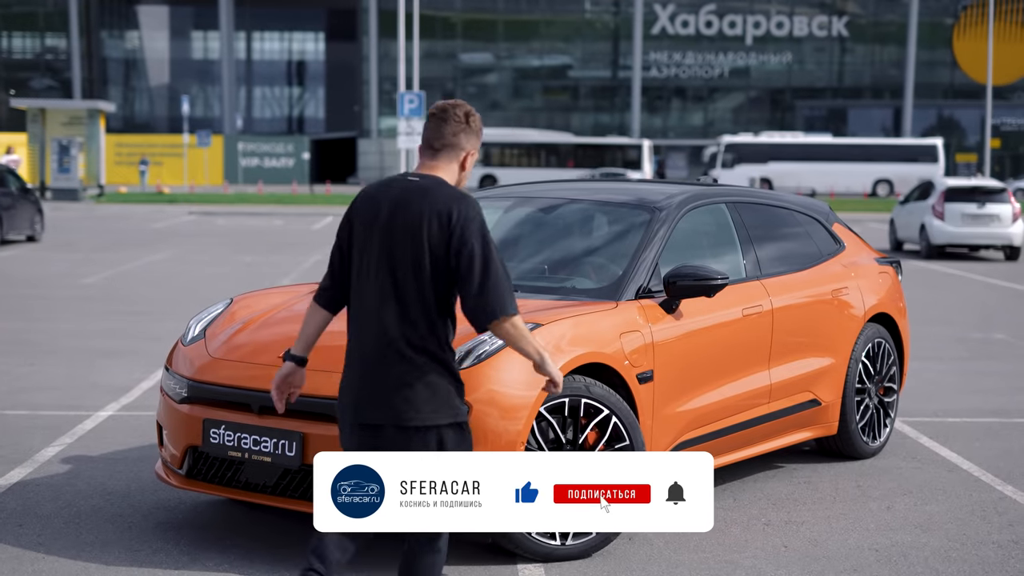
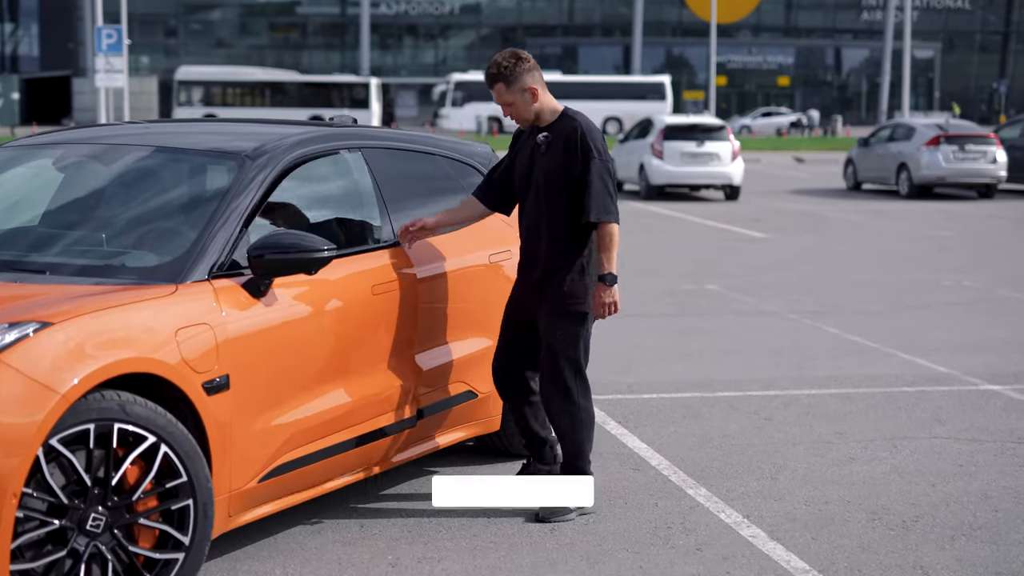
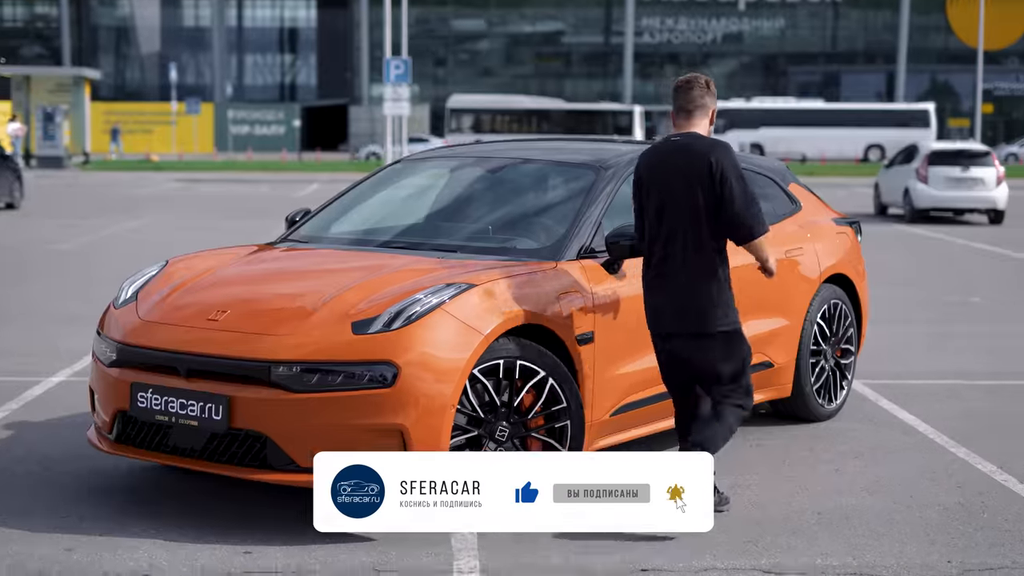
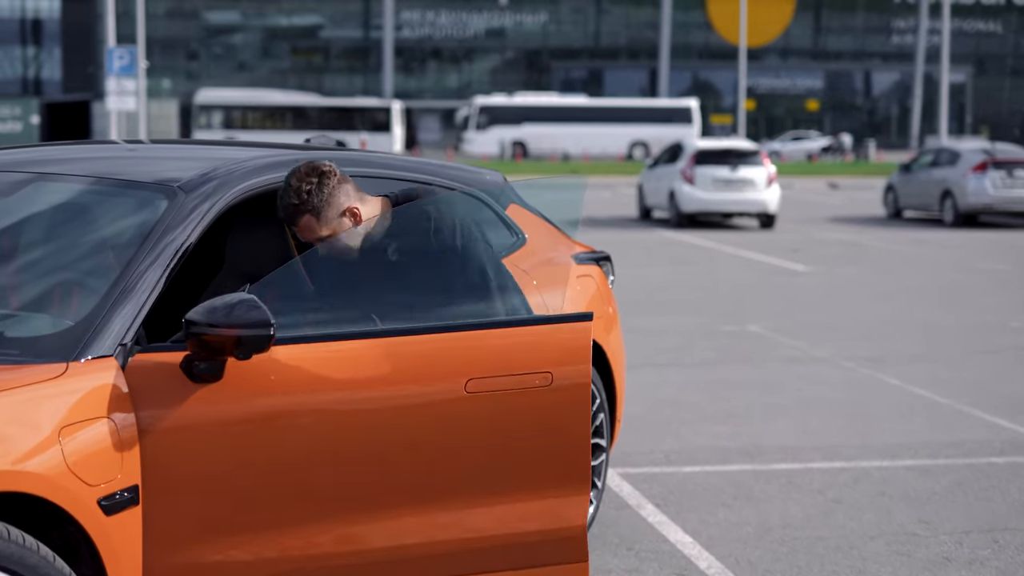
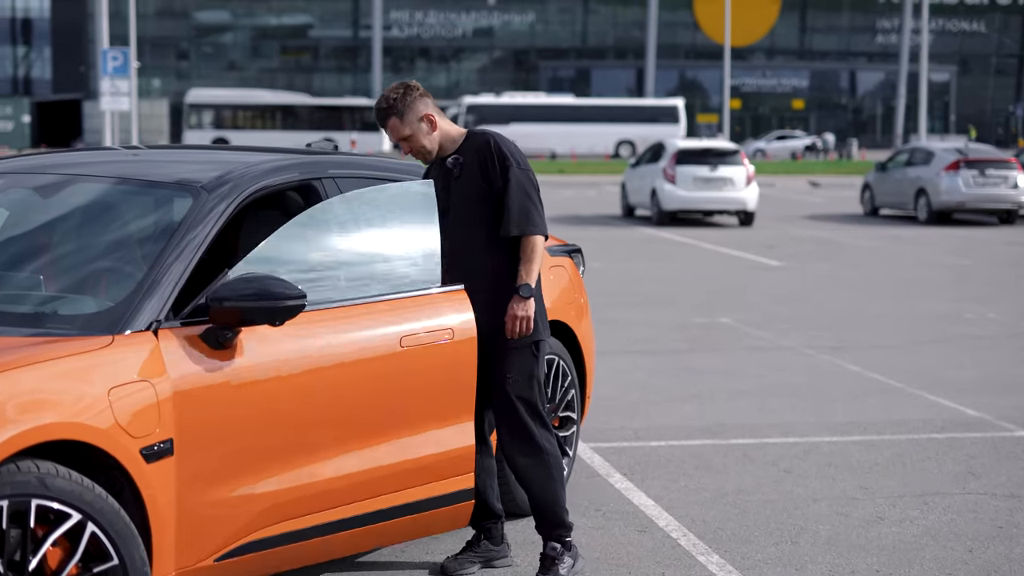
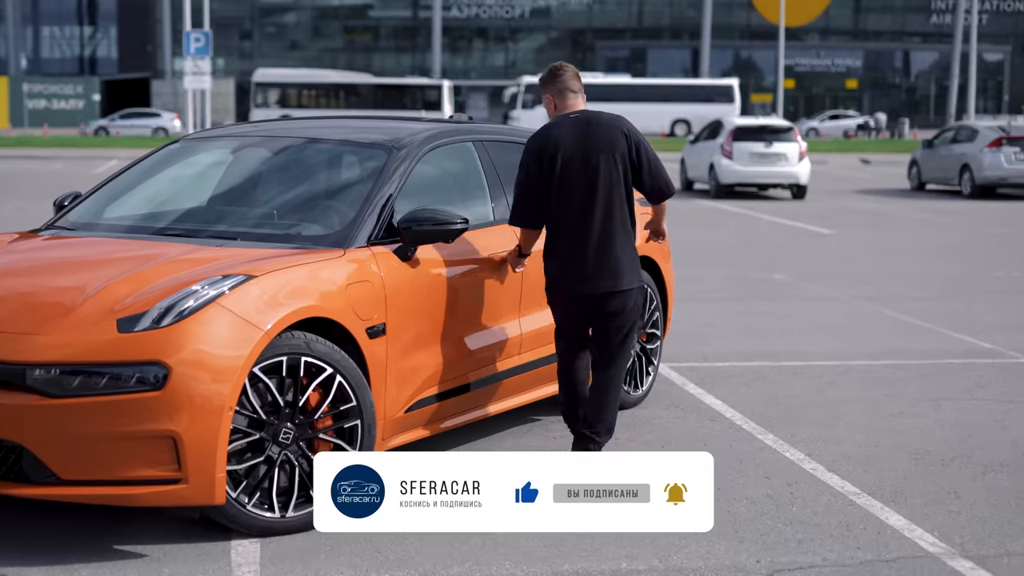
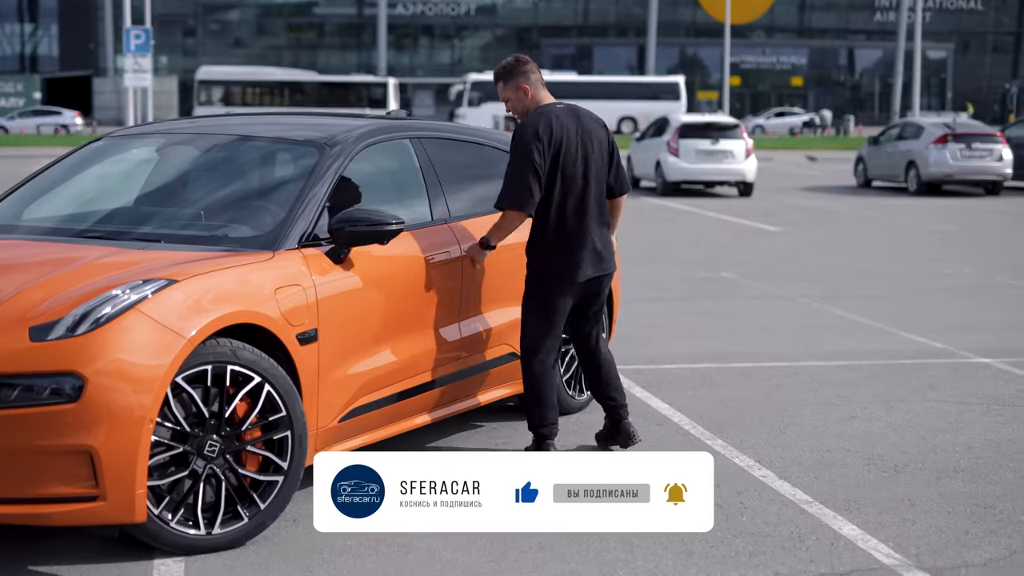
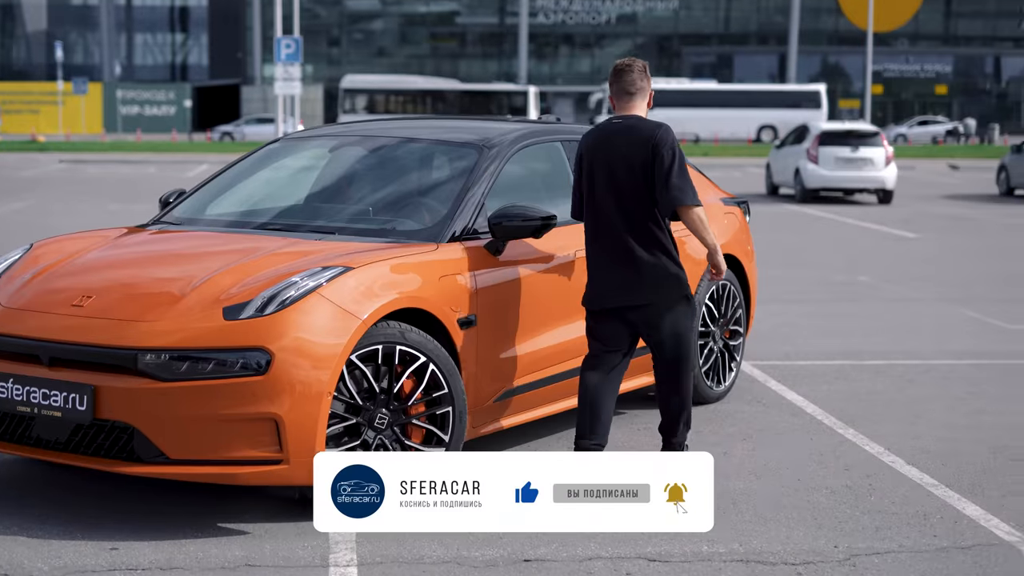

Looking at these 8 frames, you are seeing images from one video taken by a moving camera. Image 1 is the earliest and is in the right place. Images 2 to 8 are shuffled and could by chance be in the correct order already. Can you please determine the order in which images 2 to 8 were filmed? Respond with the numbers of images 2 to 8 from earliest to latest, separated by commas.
3, 8, 6, 7, 2, 5, 4
